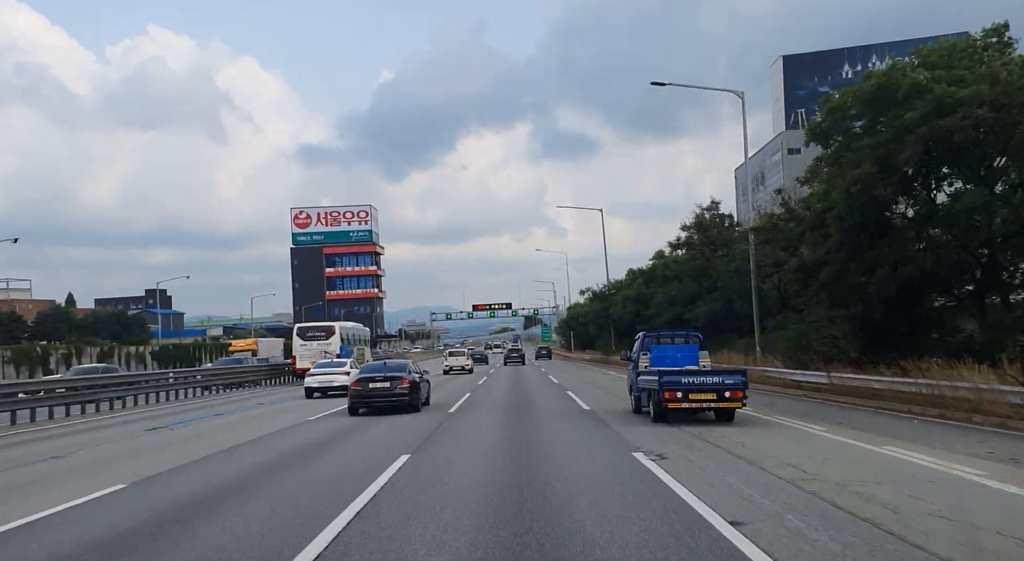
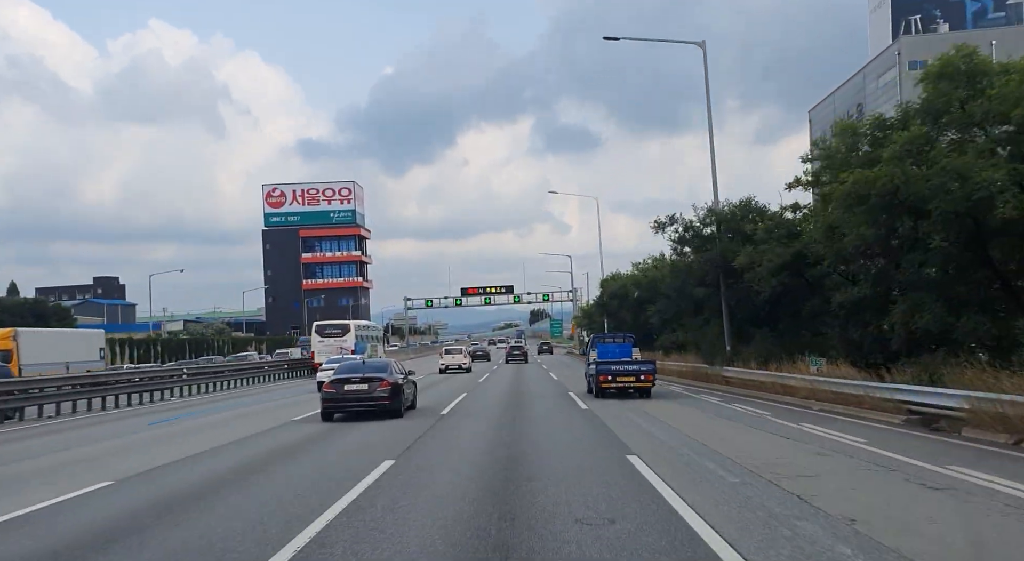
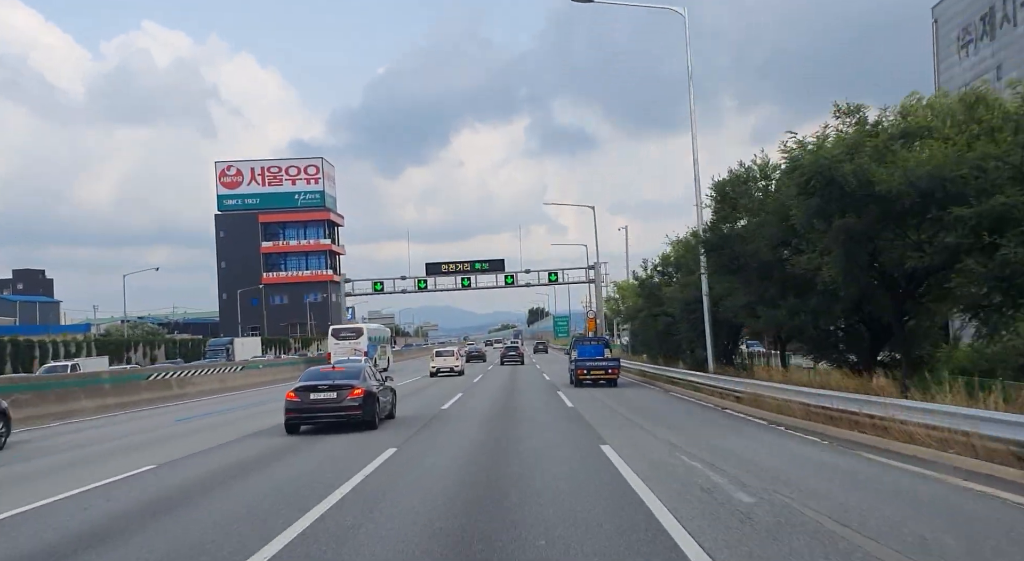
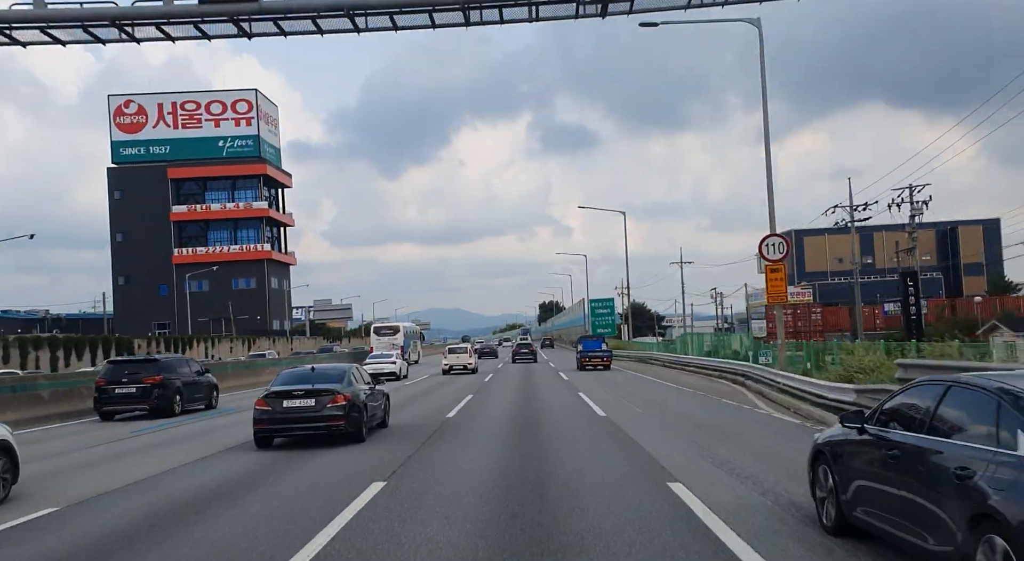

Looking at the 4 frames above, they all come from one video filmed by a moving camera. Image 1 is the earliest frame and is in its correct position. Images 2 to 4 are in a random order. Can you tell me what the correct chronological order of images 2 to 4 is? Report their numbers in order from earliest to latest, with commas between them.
2, 3, 4
